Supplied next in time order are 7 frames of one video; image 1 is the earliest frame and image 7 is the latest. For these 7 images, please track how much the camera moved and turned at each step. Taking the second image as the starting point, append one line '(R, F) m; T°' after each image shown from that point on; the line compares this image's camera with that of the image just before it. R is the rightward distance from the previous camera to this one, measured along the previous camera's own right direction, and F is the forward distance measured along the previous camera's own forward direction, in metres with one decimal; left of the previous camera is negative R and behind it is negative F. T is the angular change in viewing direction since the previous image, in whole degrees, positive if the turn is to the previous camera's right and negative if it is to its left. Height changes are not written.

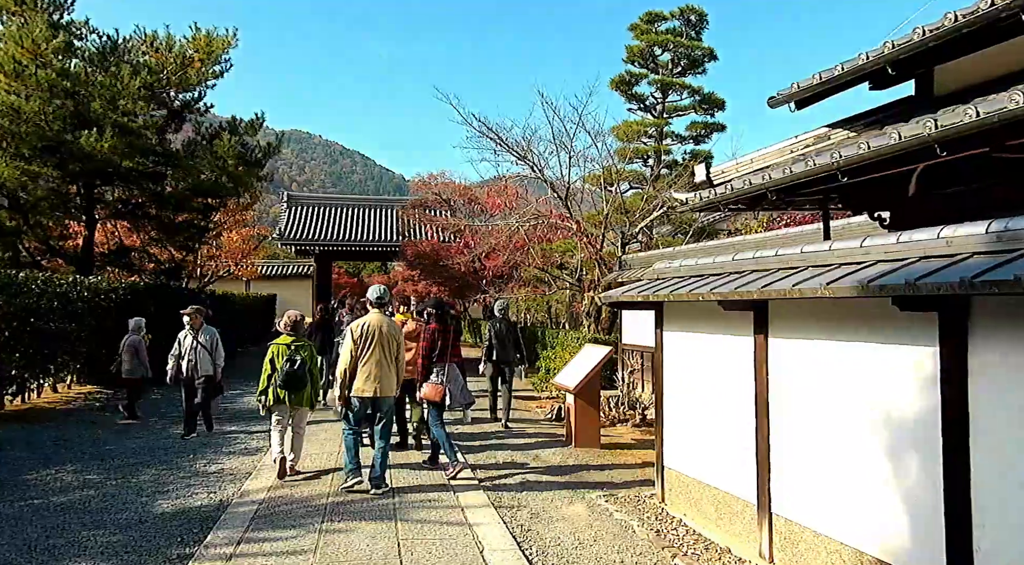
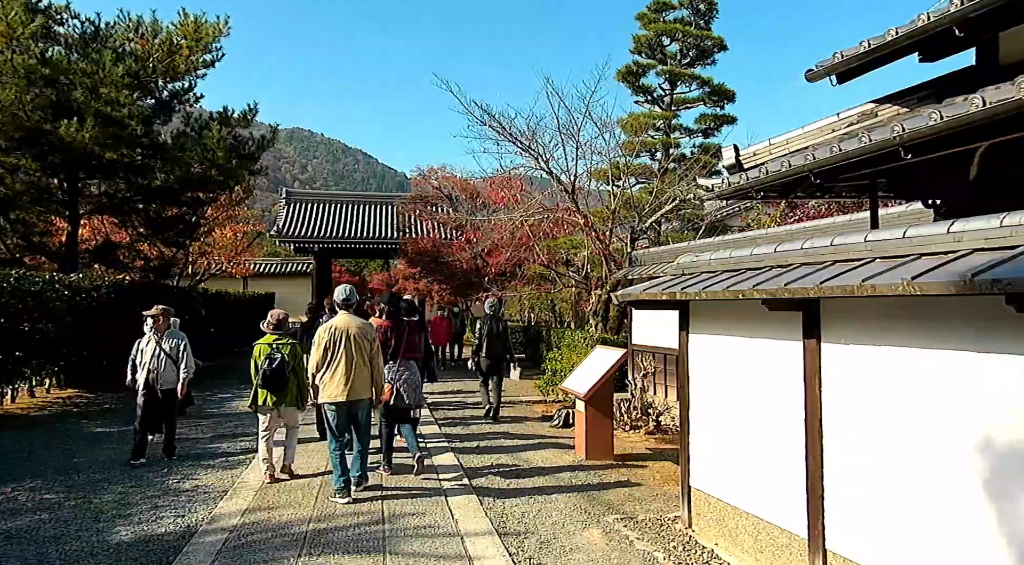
(0.0, +0.5) m; 0°
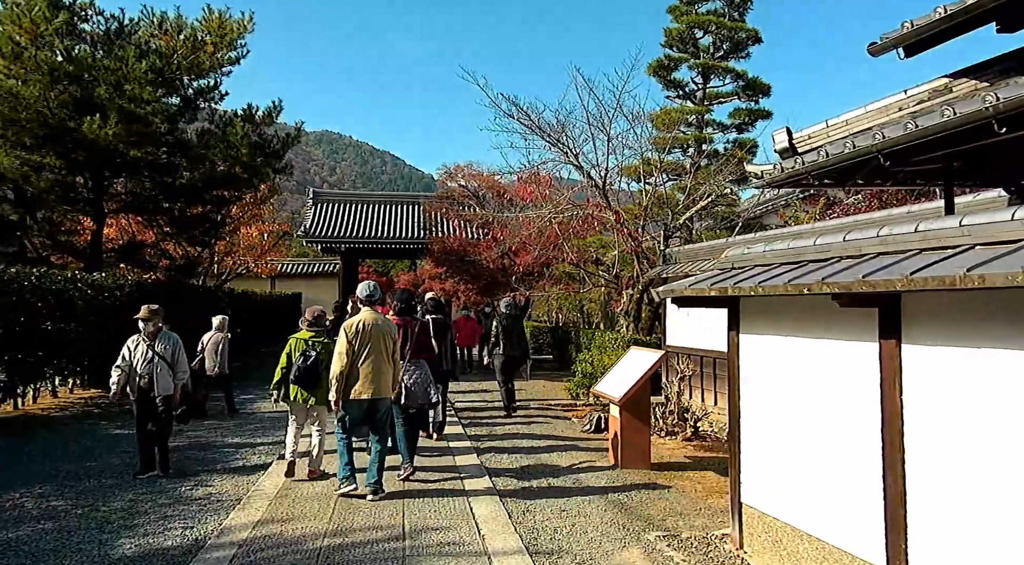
(0.0, +0.3) m; -2°
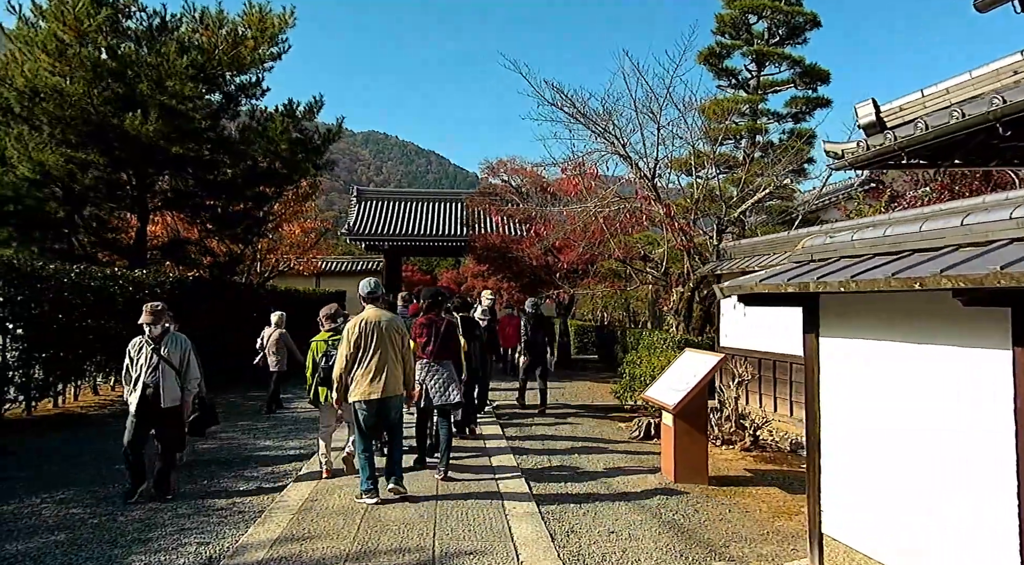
(0.0, +0.4) m; -4°
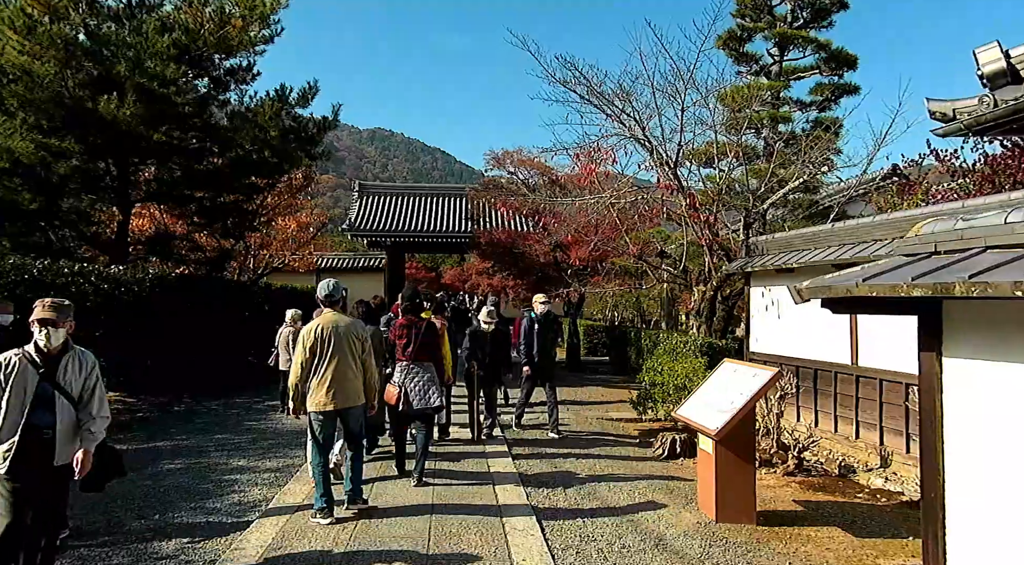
(0.0, +0.8) m; 0°
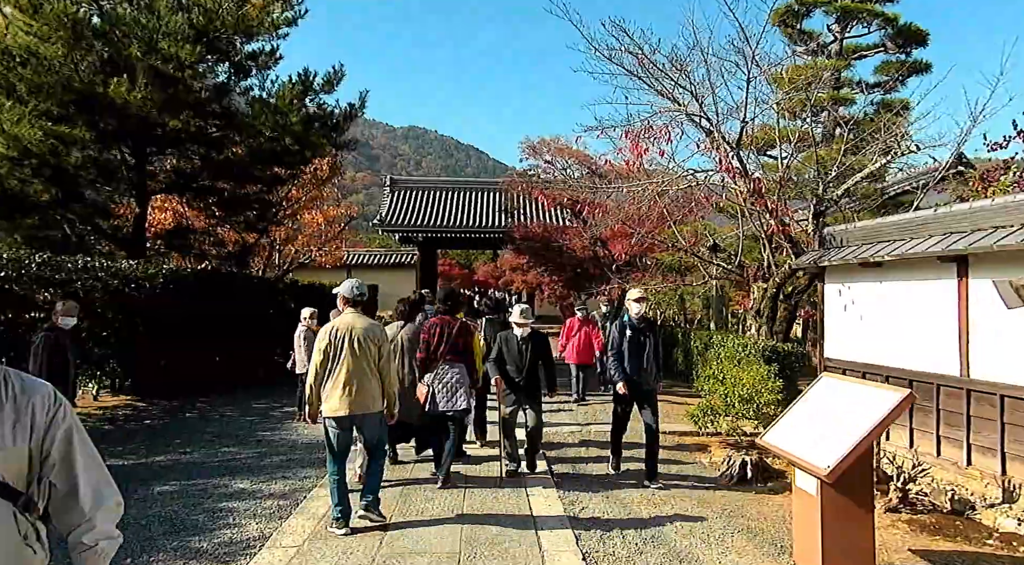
(-0.1, +0.8) m; -3°
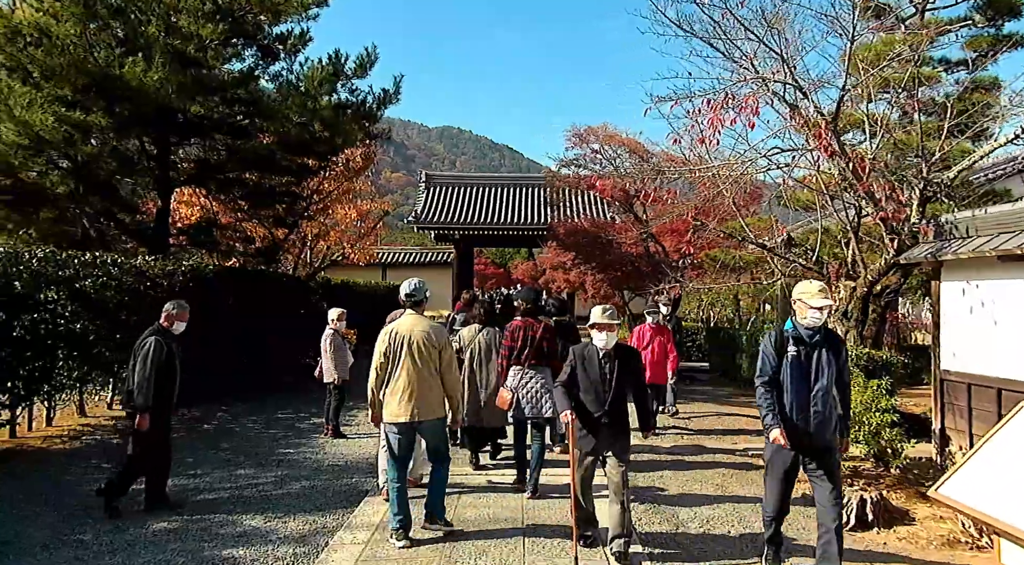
(-0.2, +0.9) m; -3°
